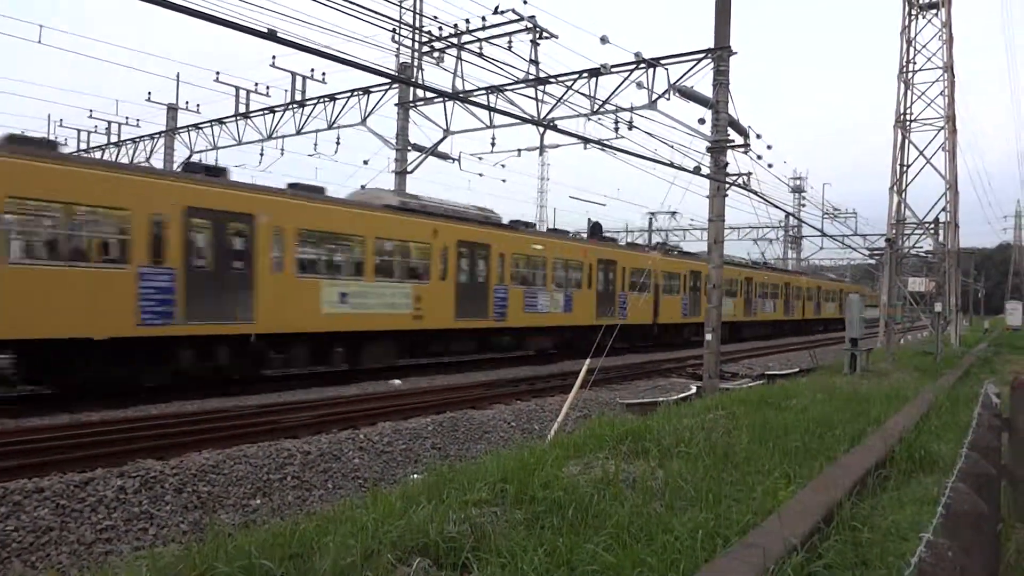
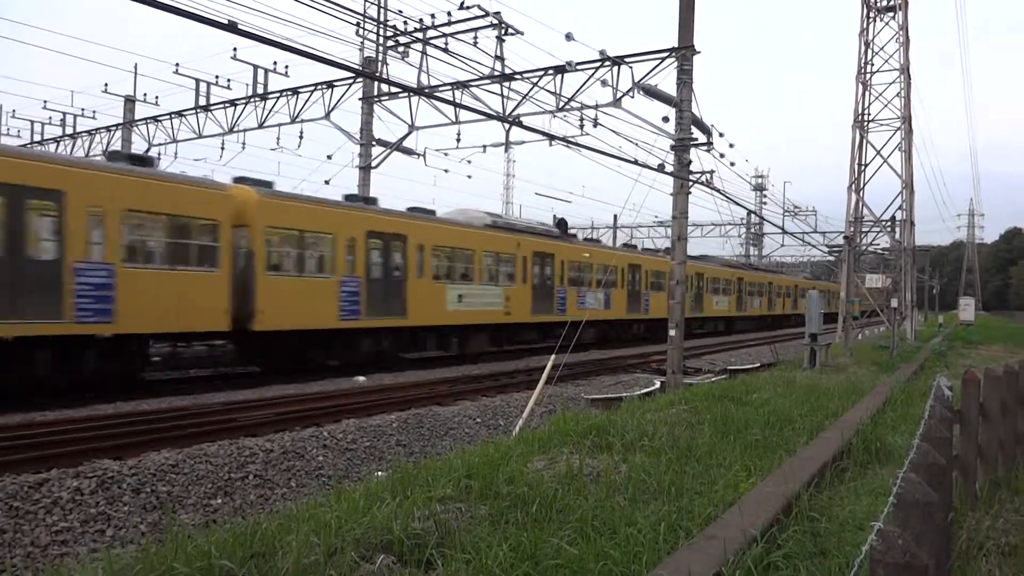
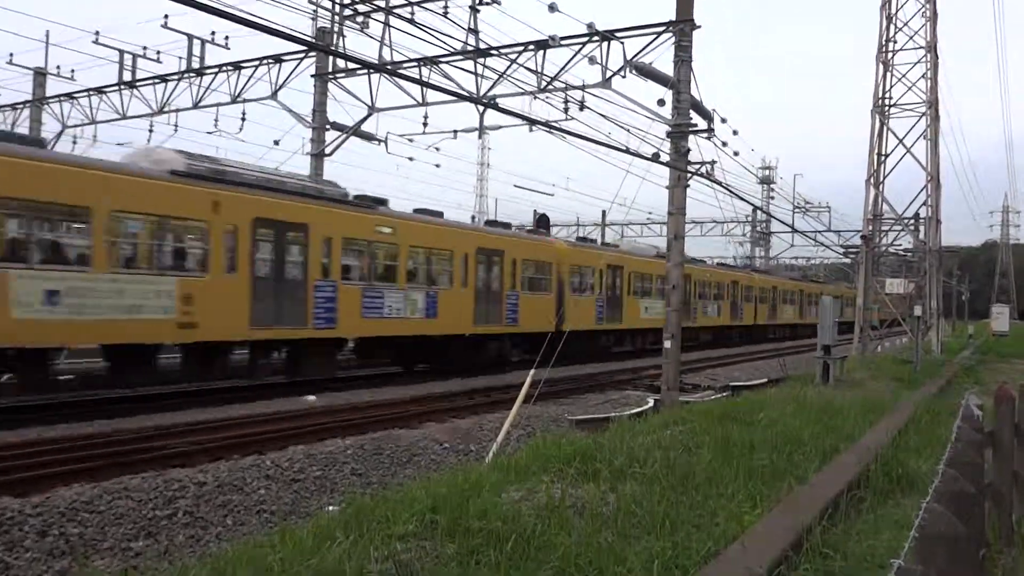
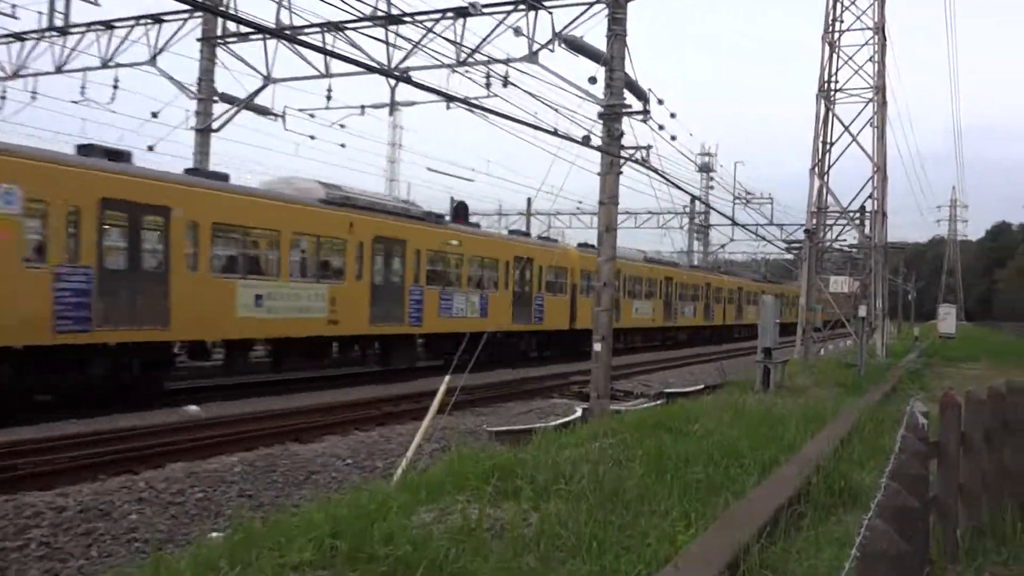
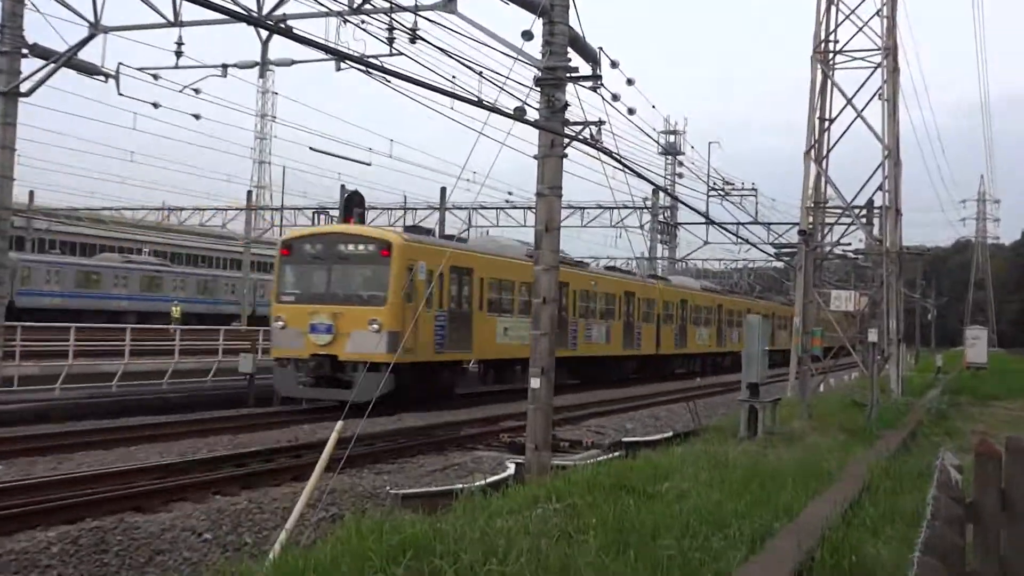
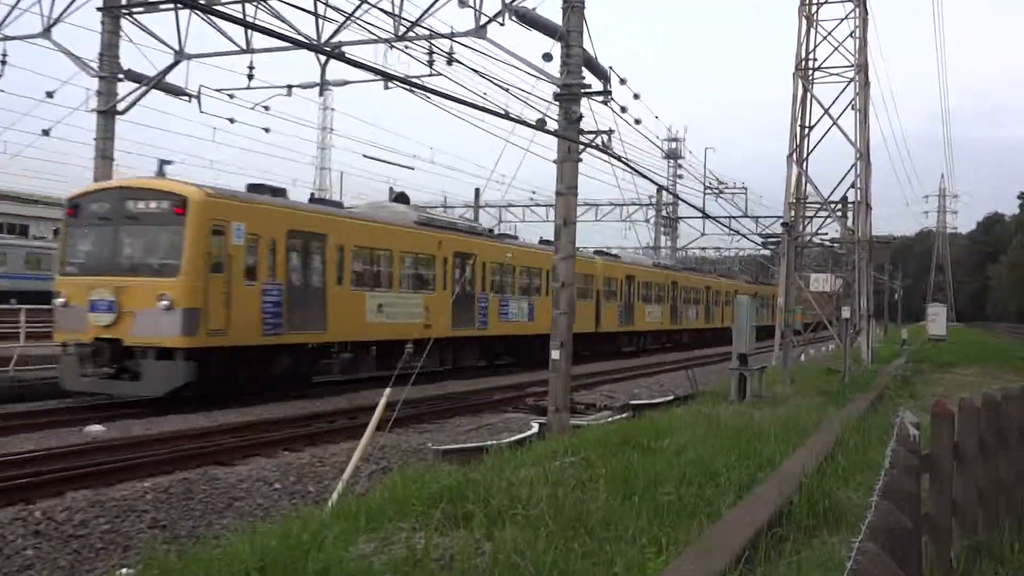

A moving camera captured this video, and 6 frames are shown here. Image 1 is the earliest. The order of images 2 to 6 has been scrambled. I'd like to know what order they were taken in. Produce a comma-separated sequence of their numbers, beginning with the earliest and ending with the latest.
2, 3, 4, 6, 5
